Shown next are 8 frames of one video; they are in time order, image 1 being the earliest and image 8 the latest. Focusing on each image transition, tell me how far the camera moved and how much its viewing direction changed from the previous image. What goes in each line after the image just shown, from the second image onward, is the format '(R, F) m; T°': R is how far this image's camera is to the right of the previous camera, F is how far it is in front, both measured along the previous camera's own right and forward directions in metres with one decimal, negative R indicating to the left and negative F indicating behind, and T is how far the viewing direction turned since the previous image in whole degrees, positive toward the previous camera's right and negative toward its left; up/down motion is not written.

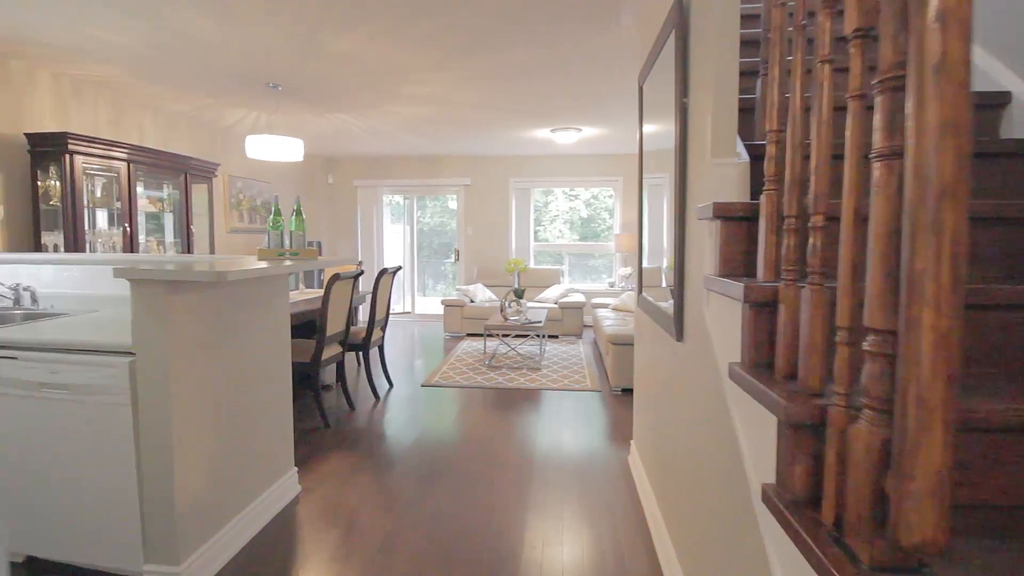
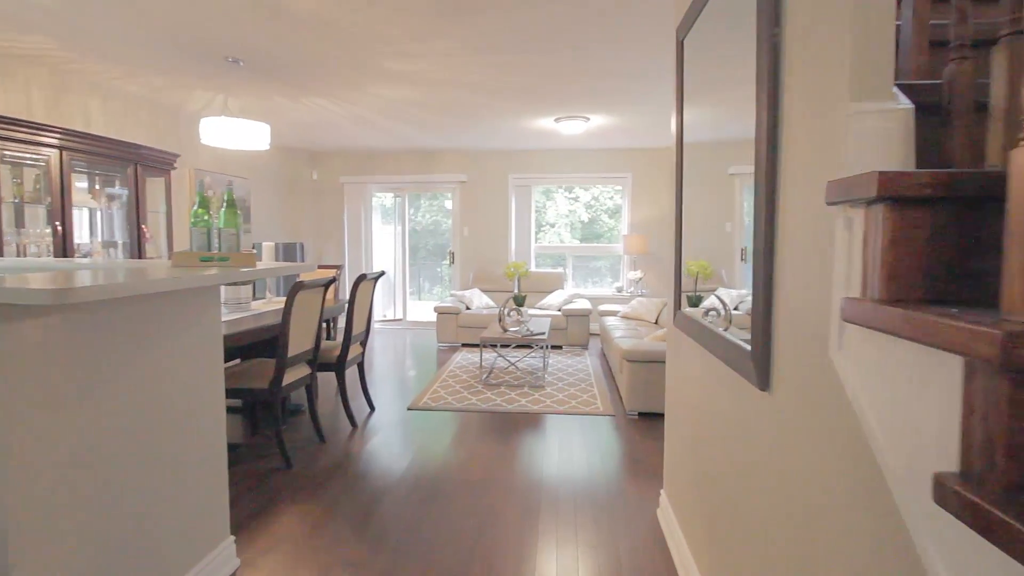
(0.0, +0.6) m; 0°
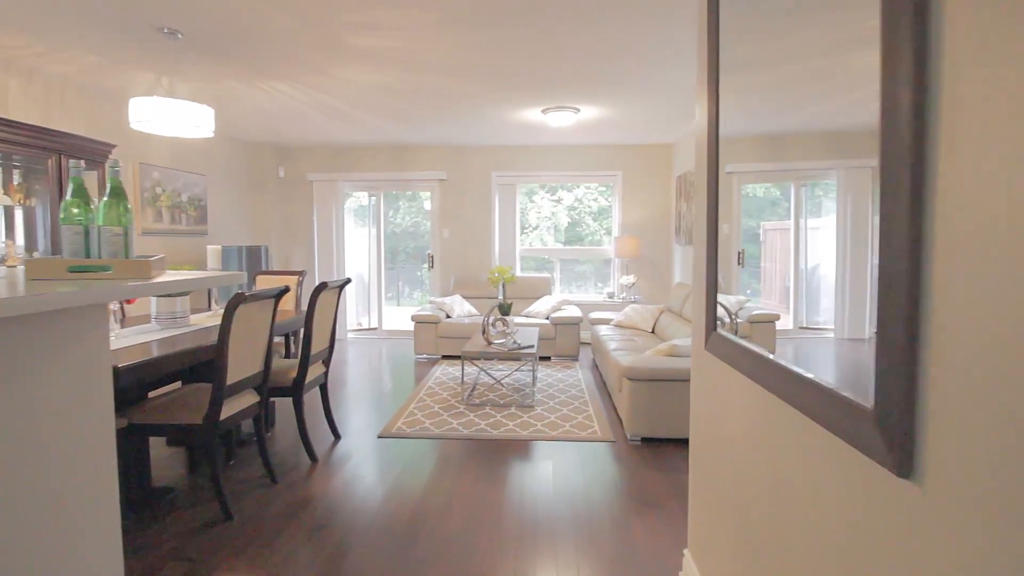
(0.0, +0.5) m; +2°
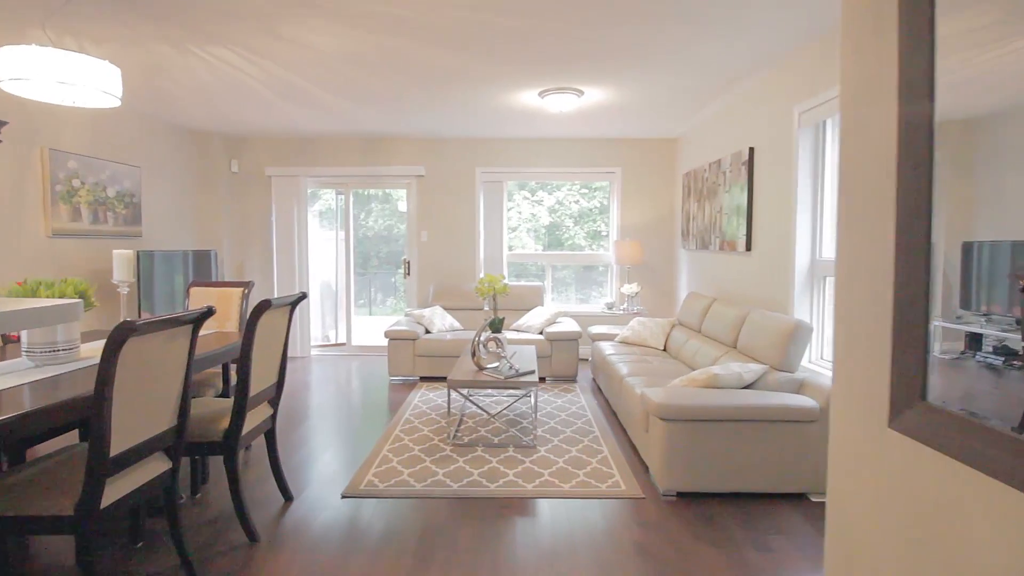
(-0.1, +0.7) m; +3°
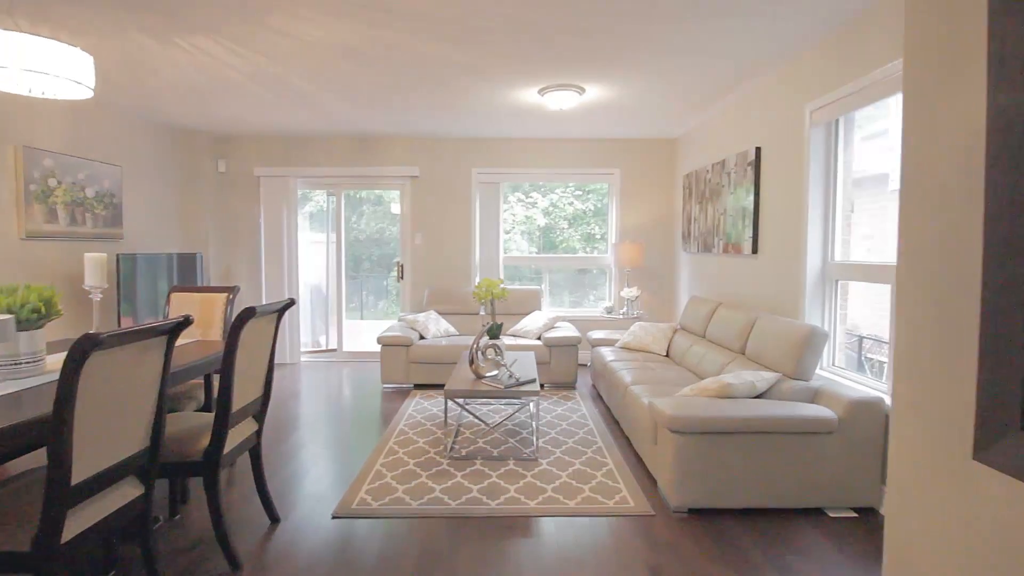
(0.0, +0.1) m; +1°
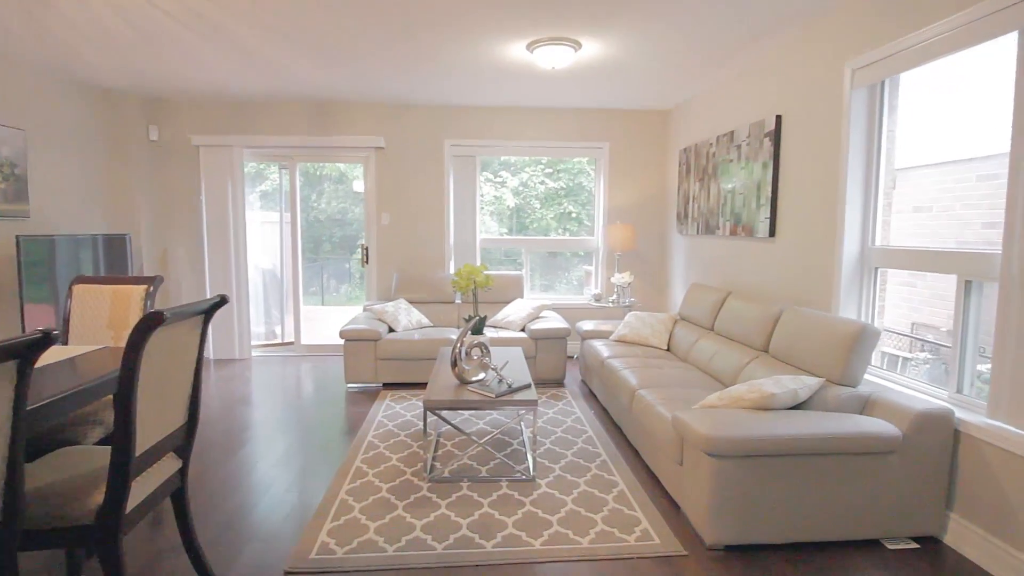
(-0.1, +0.5) m; +4°
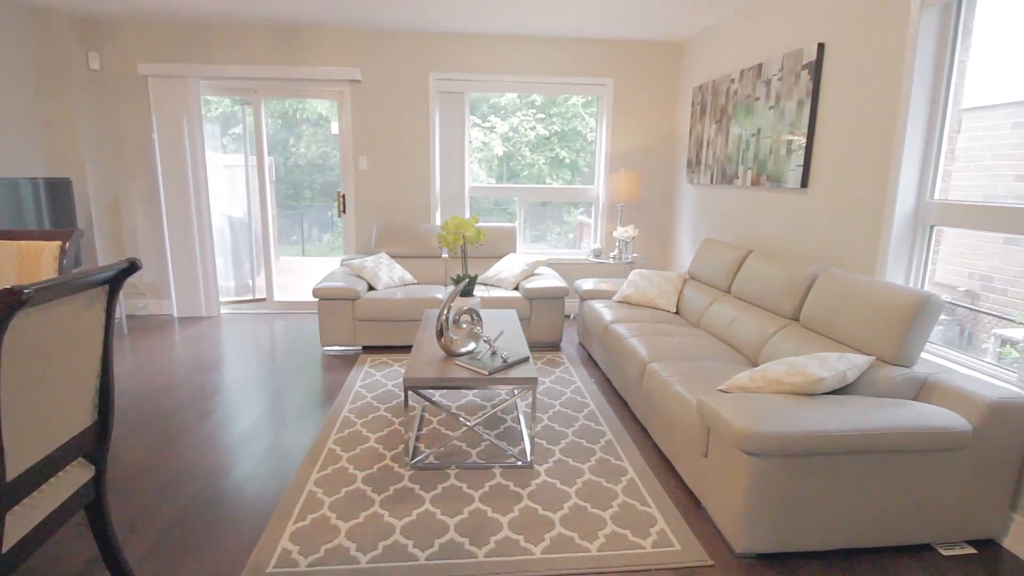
(0.0, +0.4) m; +1°
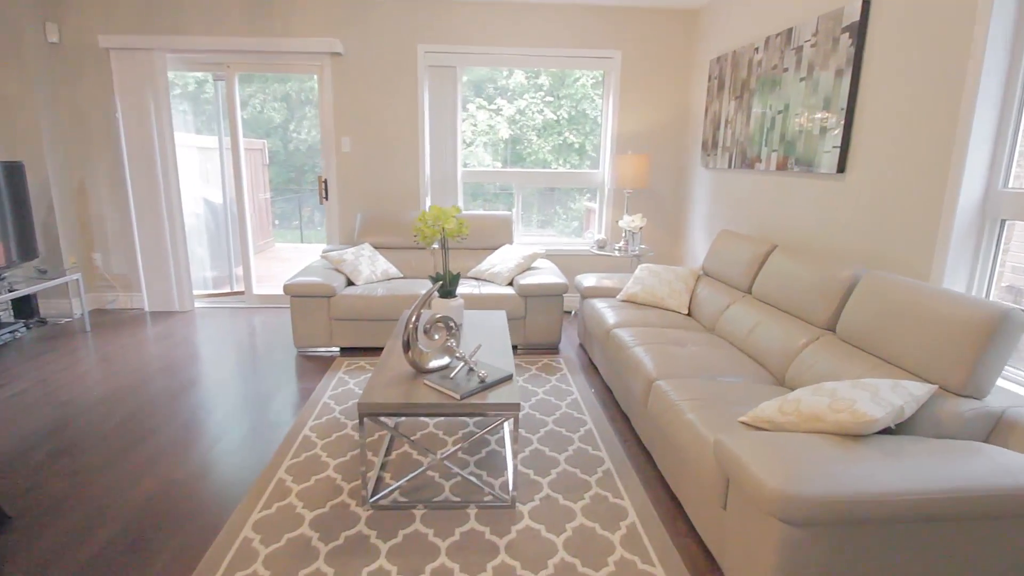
(+0.1, +0.4) m; -1°
